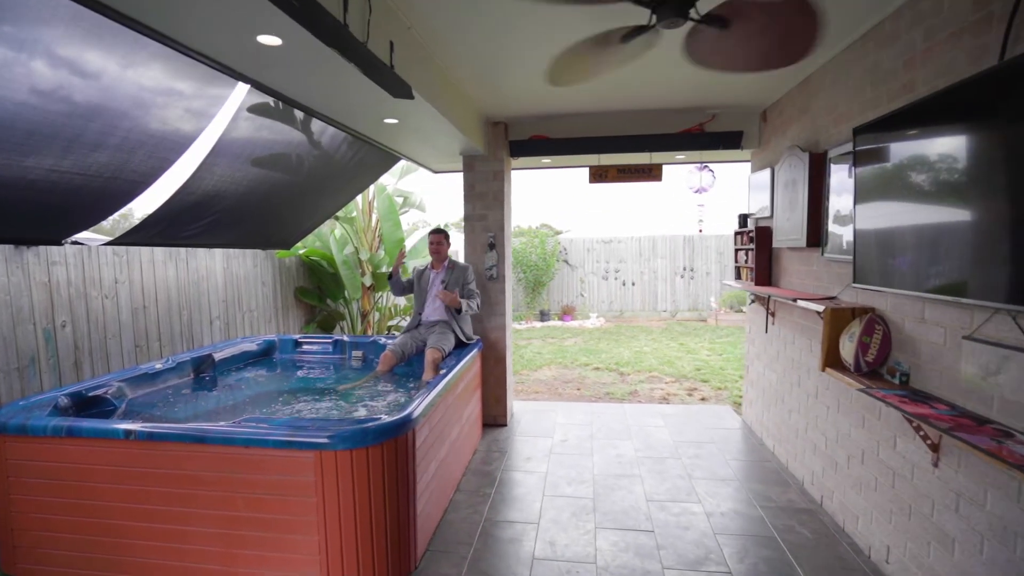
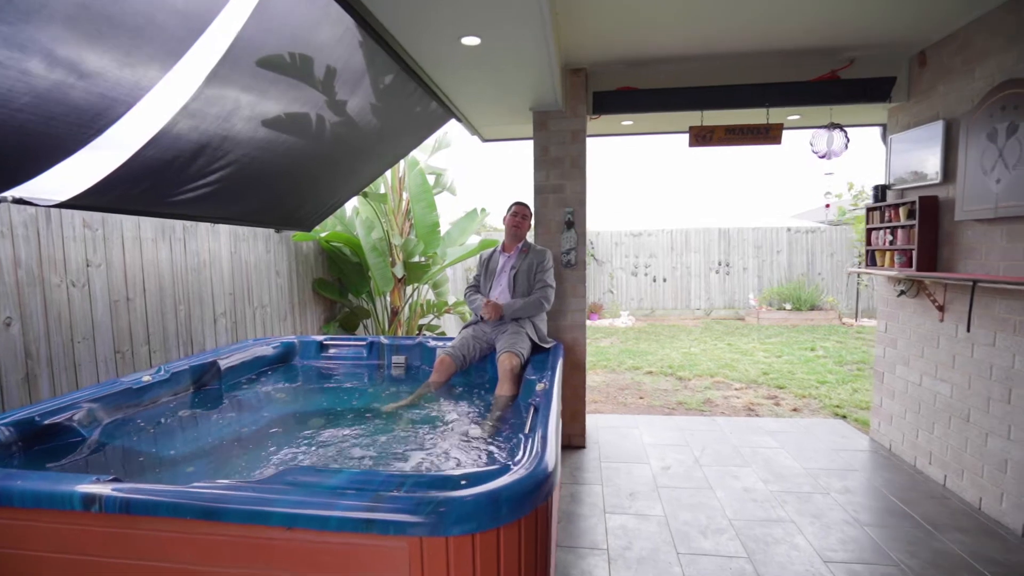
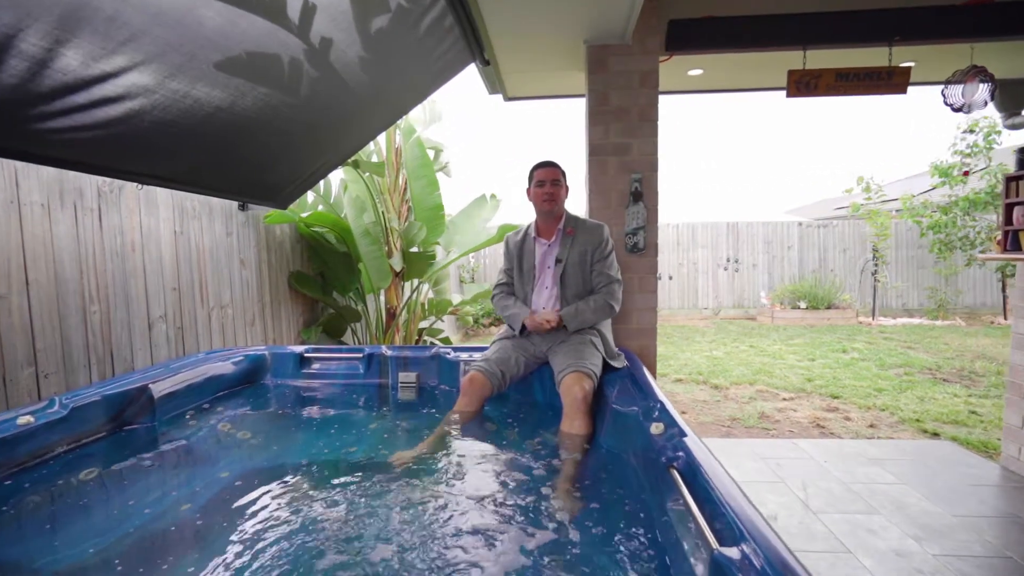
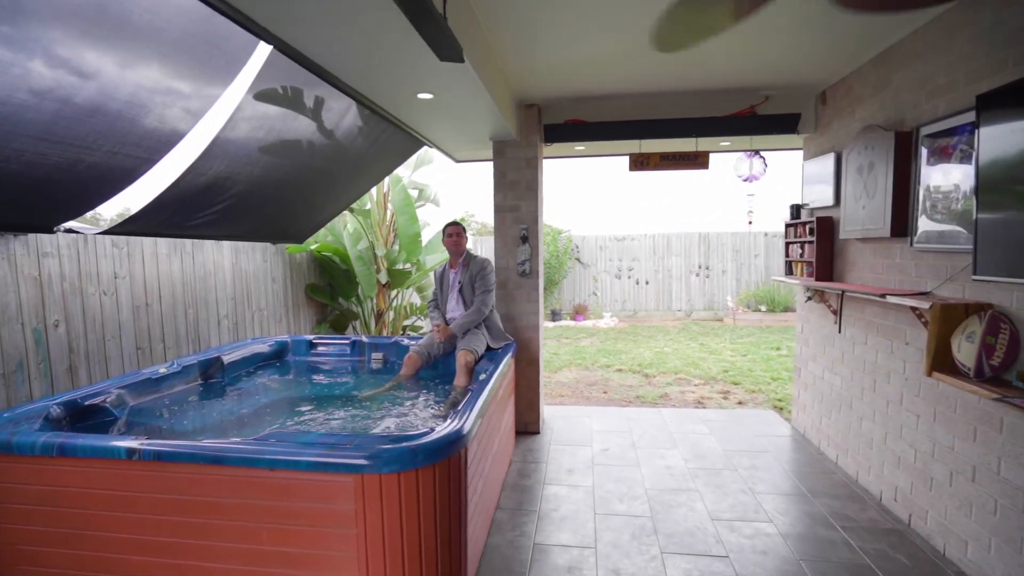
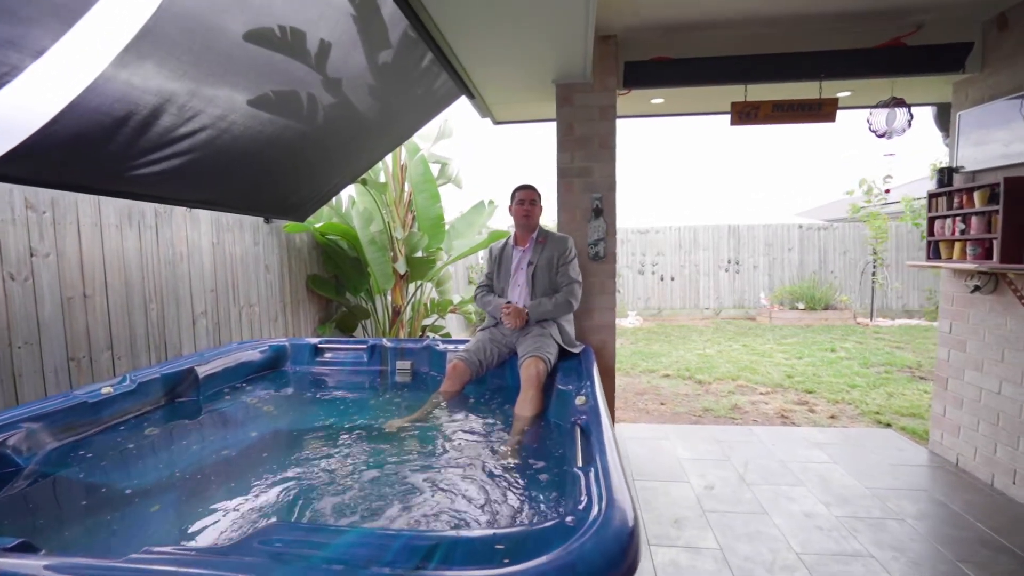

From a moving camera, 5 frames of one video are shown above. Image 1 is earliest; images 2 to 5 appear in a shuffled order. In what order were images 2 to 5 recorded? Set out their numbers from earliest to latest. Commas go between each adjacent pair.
4, 2, 5, 3
